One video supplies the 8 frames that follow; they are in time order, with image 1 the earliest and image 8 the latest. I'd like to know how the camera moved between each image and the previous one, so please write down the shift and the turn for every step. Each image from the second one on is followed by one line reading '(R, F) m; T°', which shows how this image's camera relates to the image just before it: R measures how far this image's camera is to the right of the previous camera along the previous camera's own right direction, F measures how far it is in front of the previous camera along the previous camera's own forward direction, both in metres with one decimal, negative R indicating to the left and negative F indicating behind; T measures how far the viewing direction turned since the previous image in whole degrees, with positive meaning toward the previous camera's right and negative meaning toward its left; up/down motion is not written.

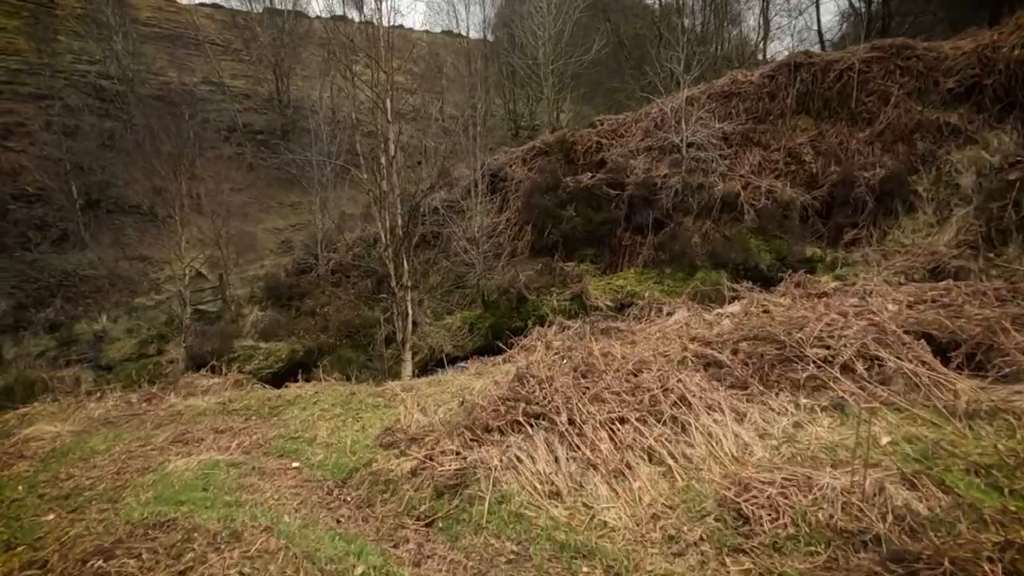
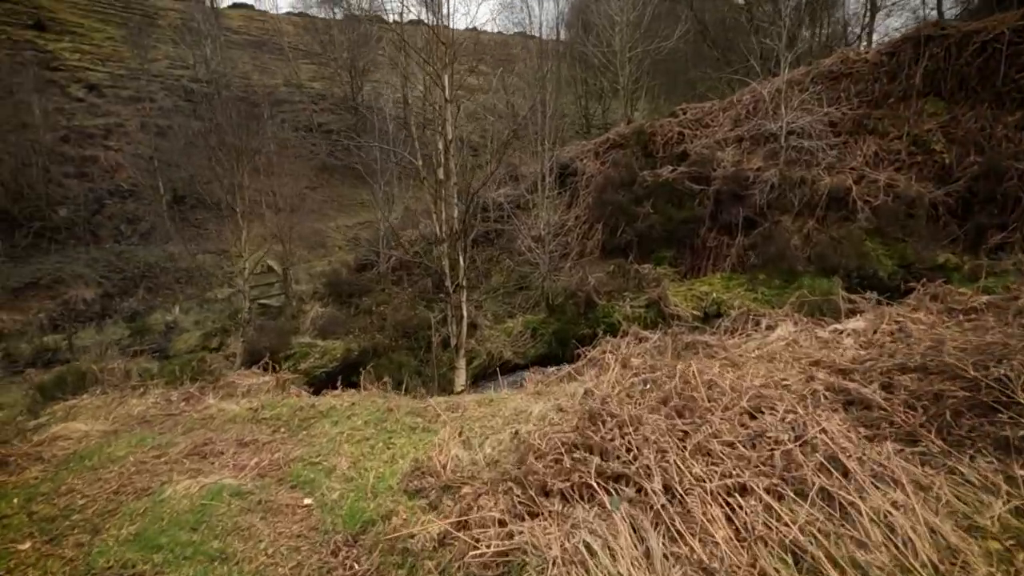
(0.0, +1.1) m; -7°
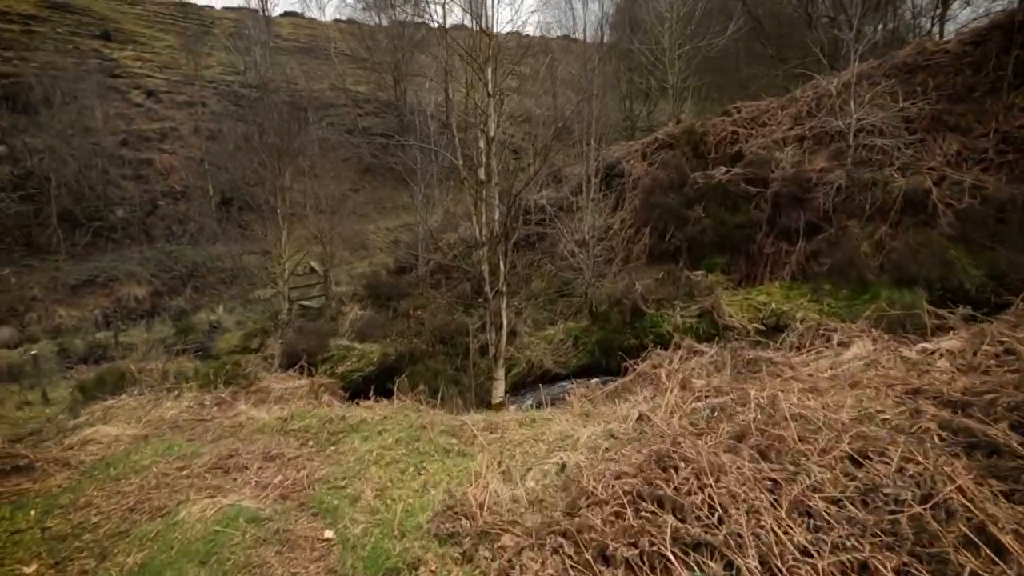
(-0.1, +0.5) m; -4°
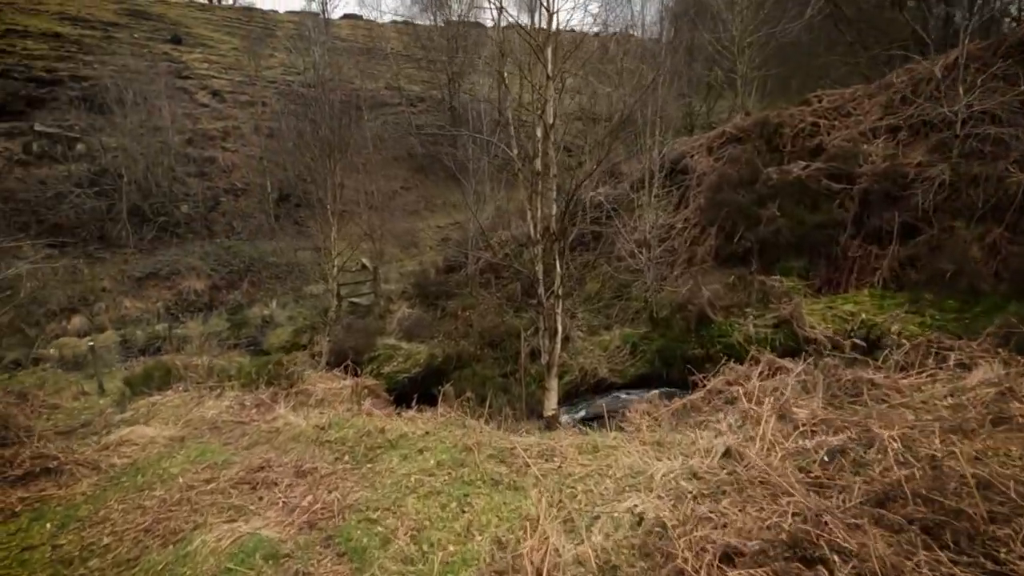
(-0.1, +0.6) m; -5°
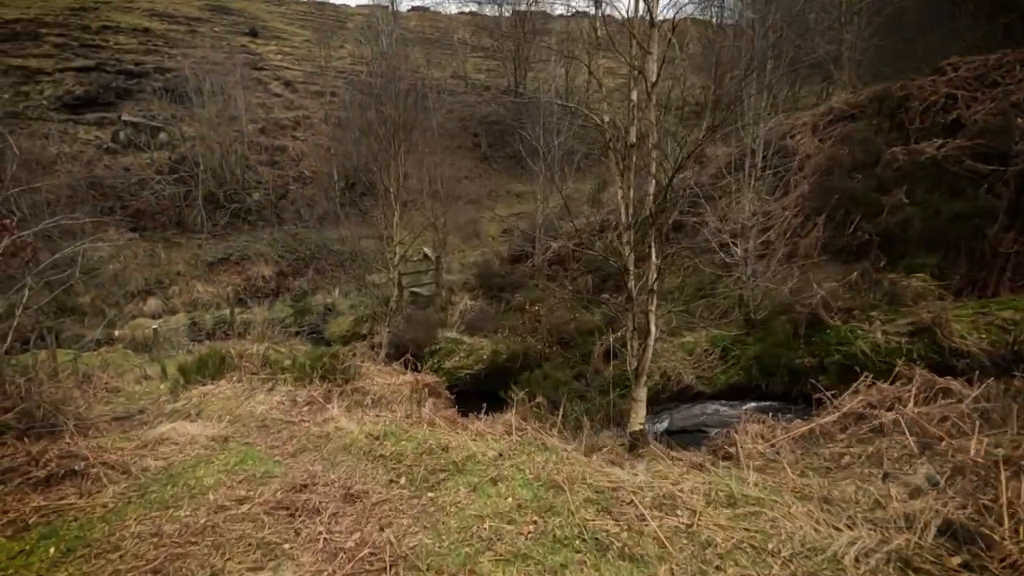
(-0.3, +1.0) m; -6°
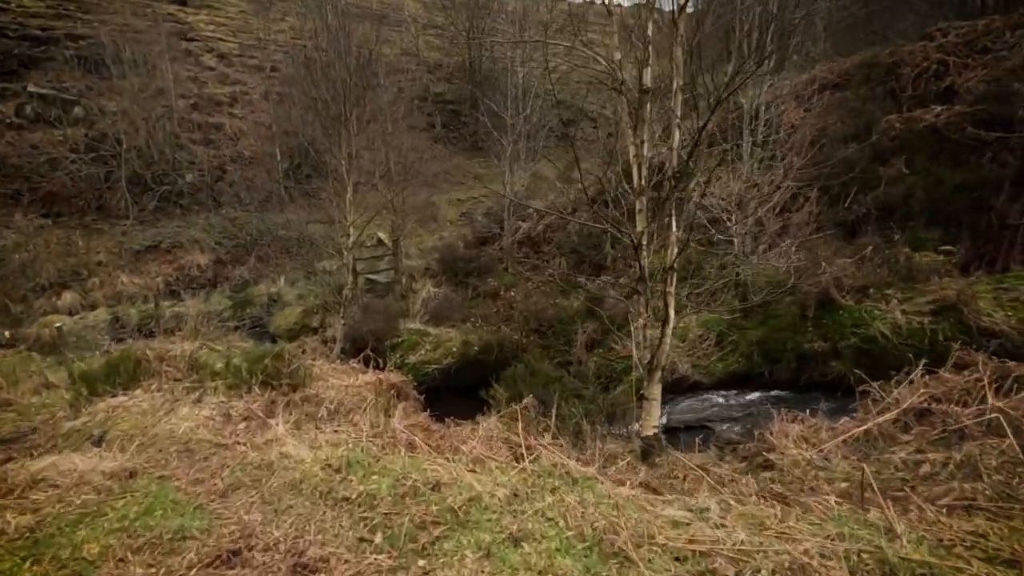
(-0.3, +1.1) m; +5°
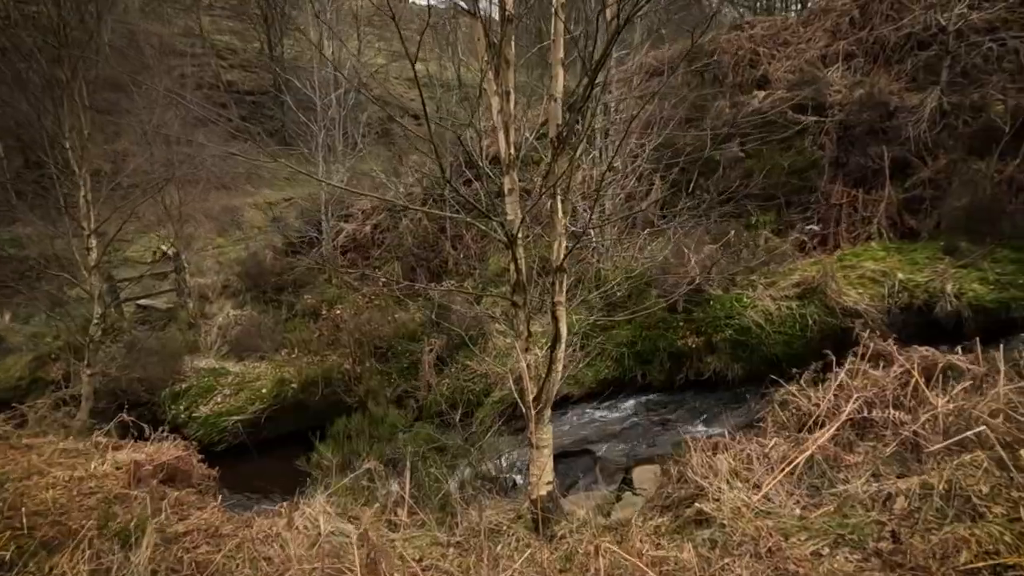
(+0.1, +1.6) m; +18°
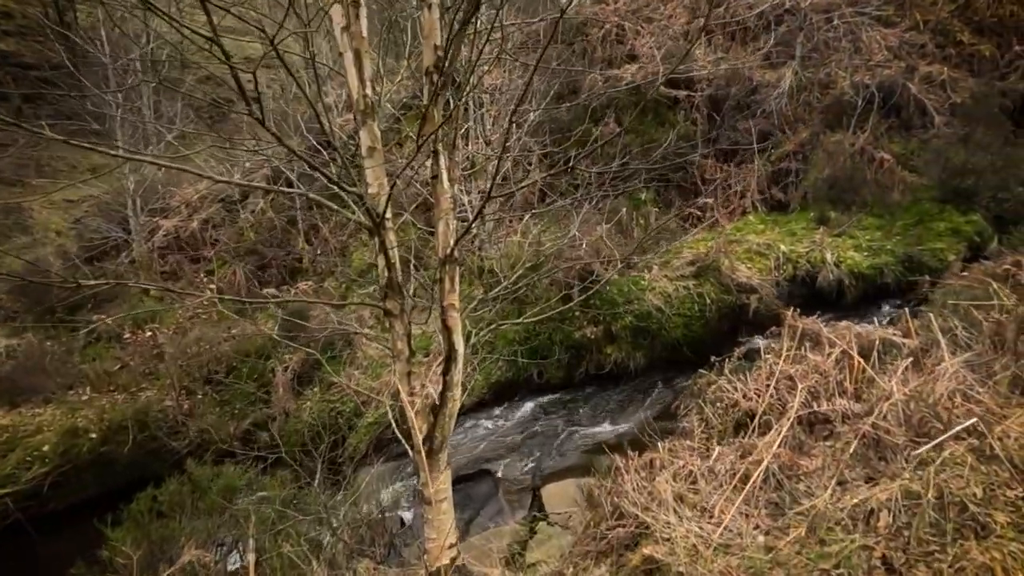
(0.0, +1.0) m; +14°
